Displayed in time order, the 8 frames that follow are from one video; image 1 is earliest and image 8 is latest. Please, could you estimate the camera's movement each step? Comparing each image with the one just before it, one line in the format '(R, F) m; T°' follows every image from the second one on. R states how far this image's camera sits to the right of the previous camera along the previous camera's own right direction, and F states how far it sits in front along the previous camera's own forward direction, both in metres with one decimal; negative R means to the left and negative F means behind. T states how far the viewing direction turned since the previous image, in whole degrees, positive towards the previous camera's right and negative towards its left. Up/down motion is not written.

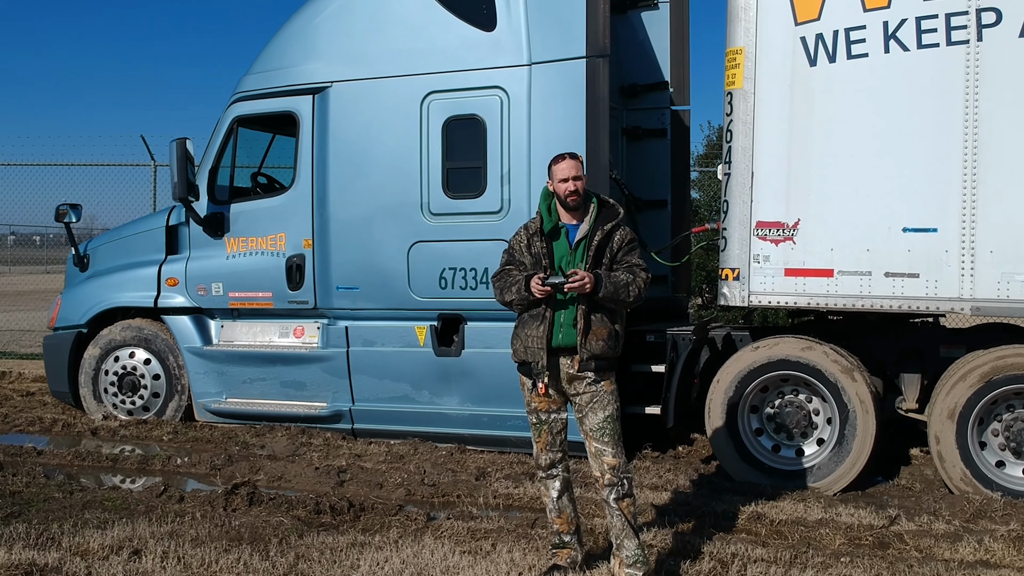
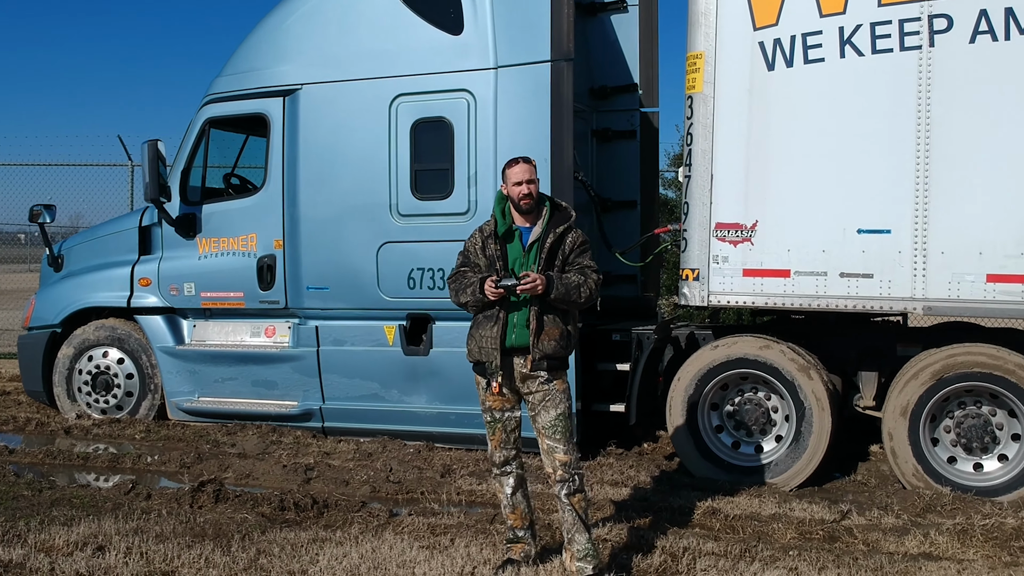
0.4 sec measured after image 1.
(+0.1, -0.1) m; +1°
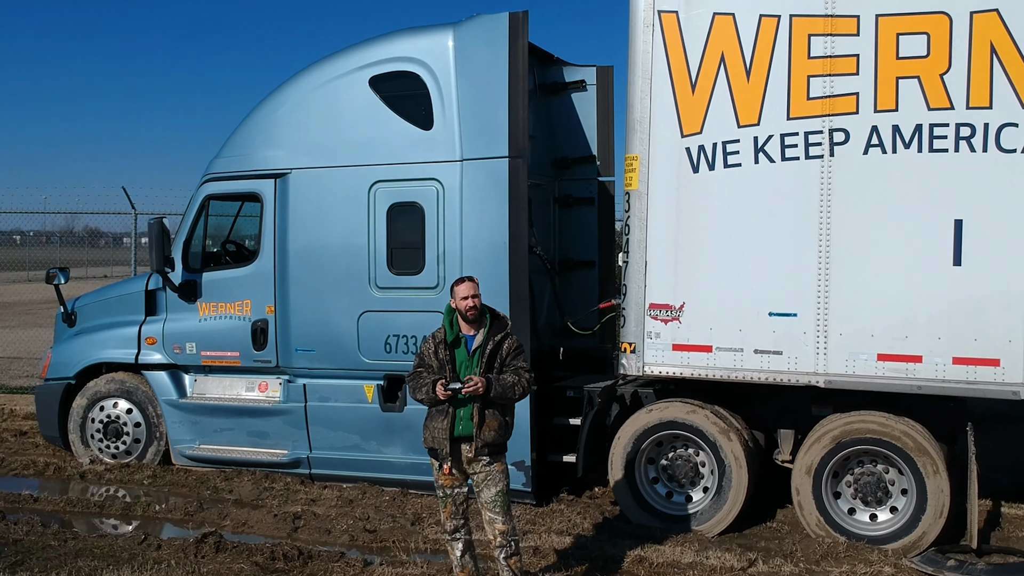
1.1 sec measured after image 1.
(+0.2, -0.7) m; 0°
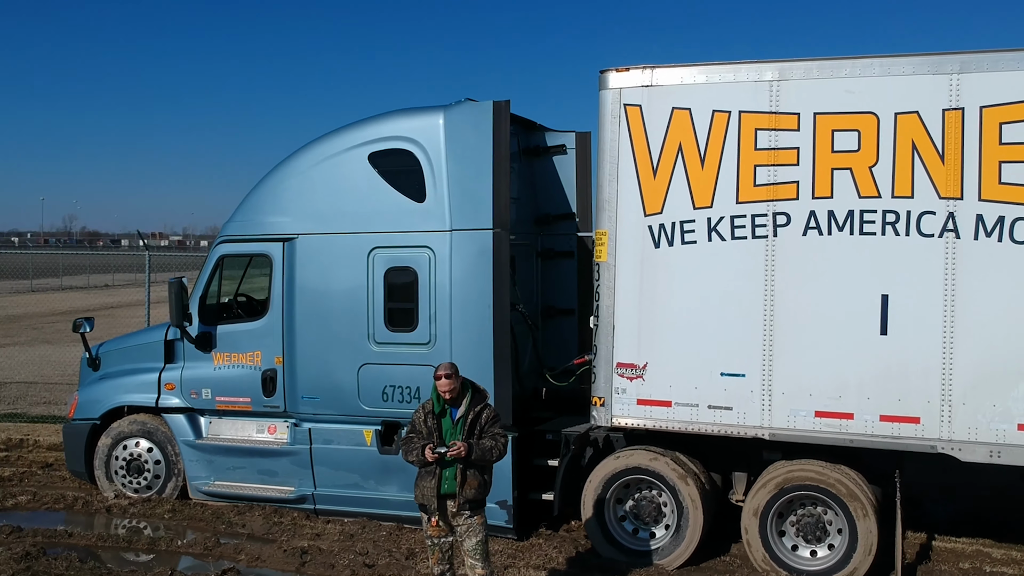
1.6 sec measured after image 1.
(+0.1, -0.6) m; 0°
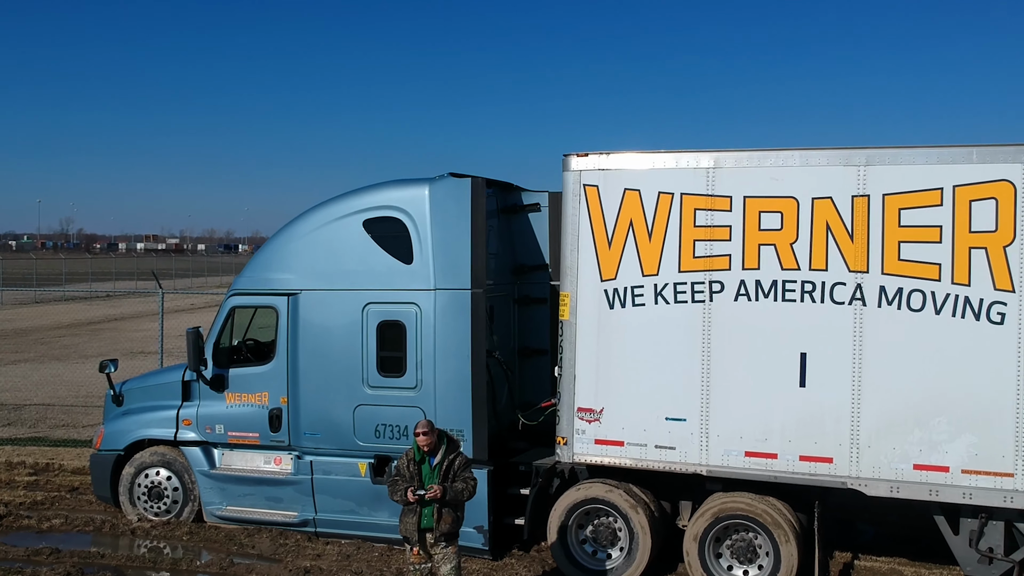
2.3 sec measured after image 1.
(+0.1, -0.9) m; 0°
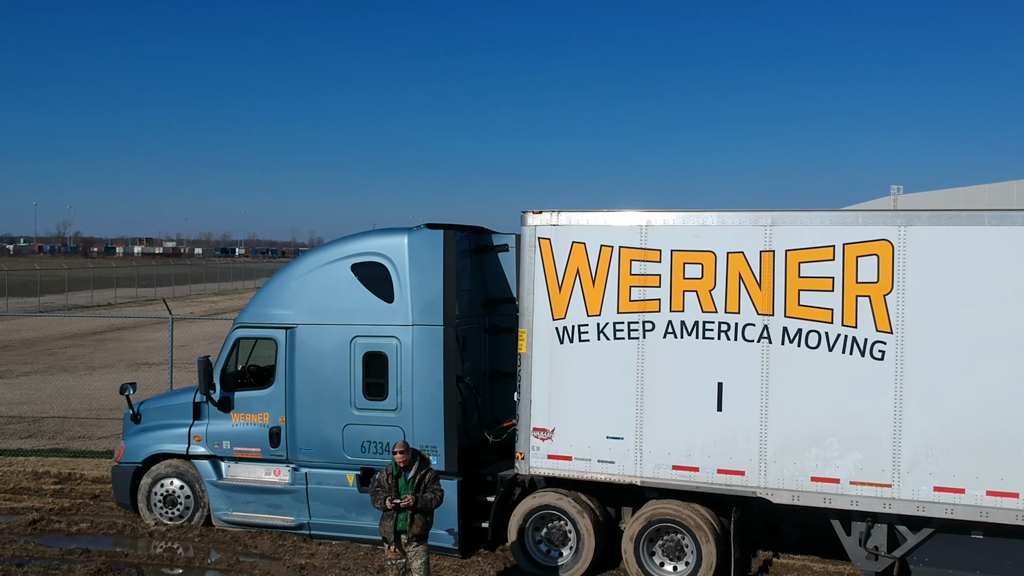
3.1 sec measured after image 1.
(+0.2, -1.1) m; 0°
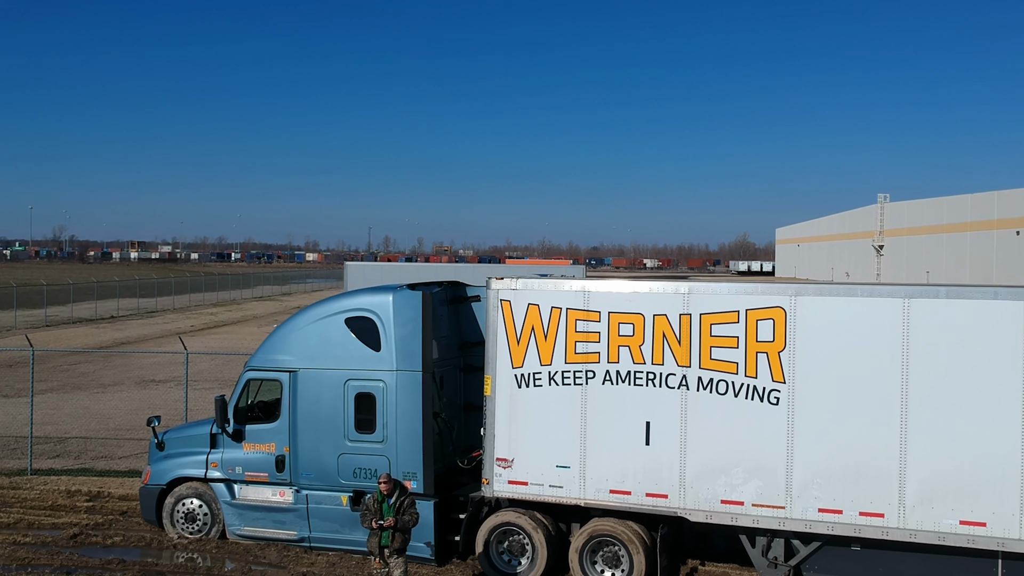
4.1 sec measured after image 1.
(+0.3, -1.6) m; 0°
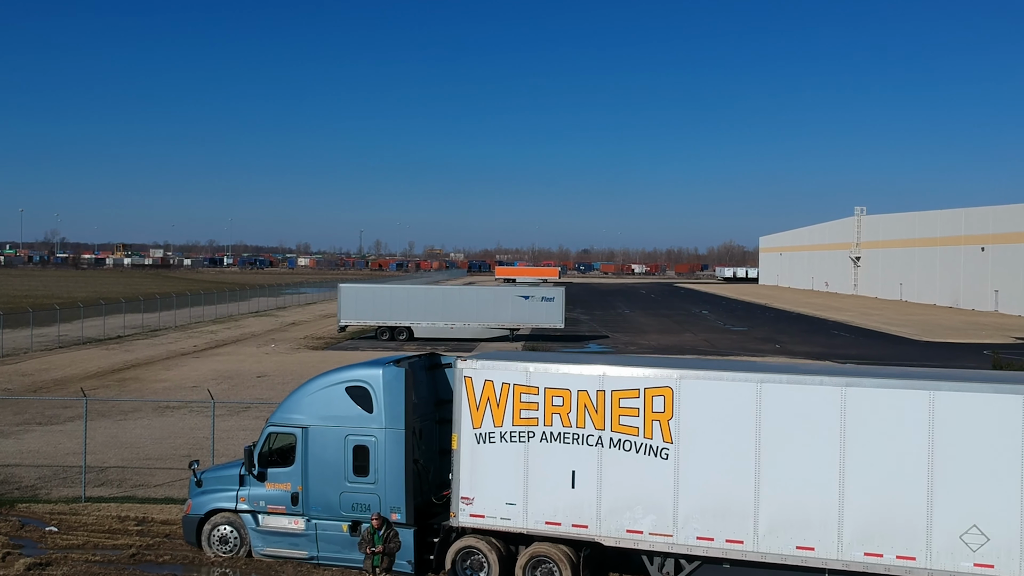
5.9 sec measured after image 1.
(+0.4, -2.9) m; 0°
